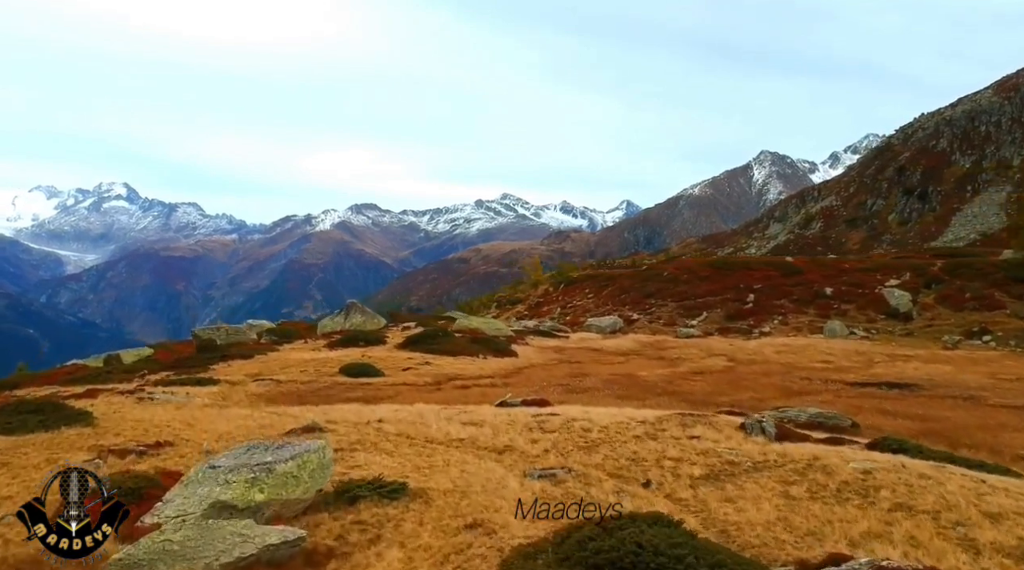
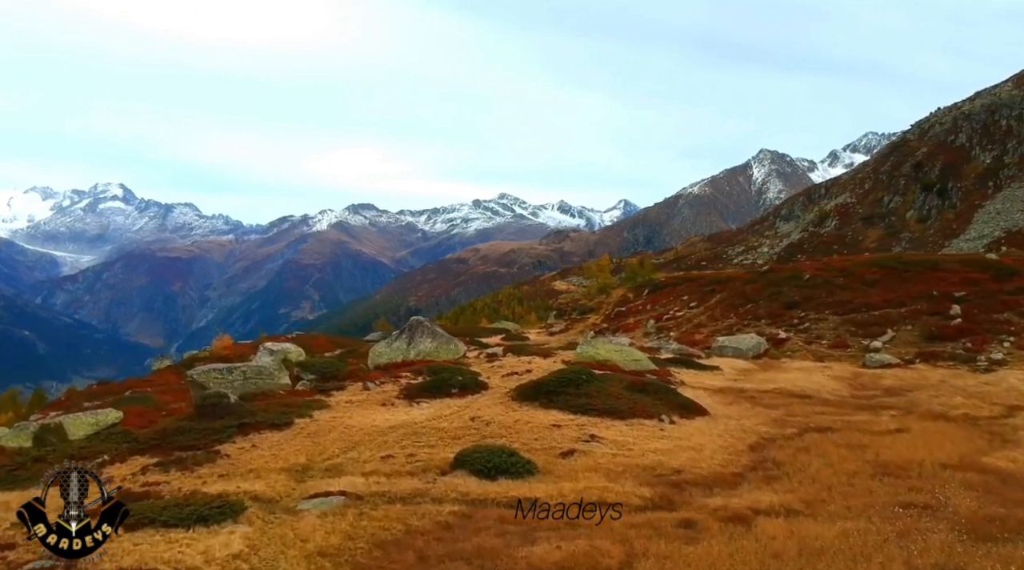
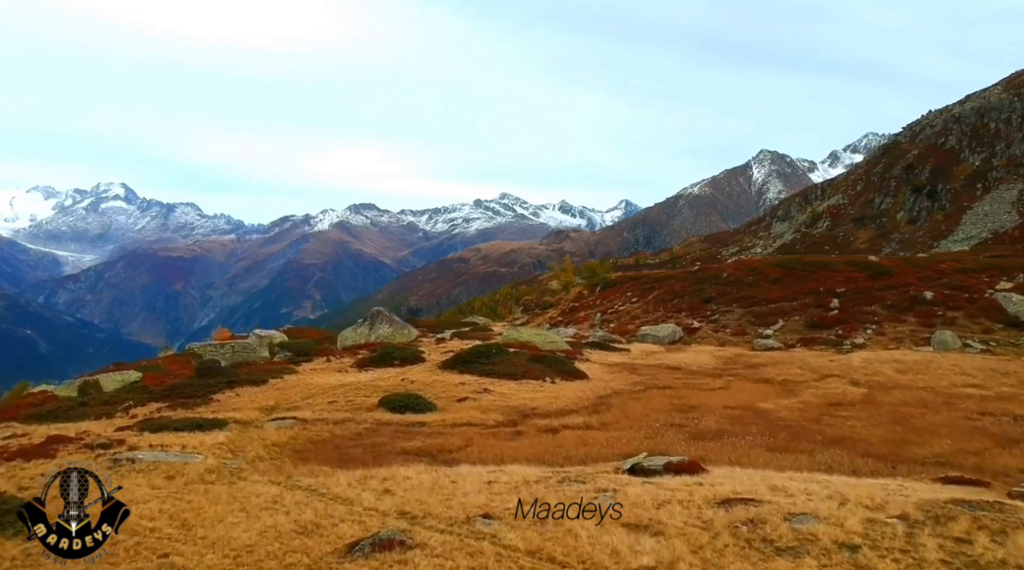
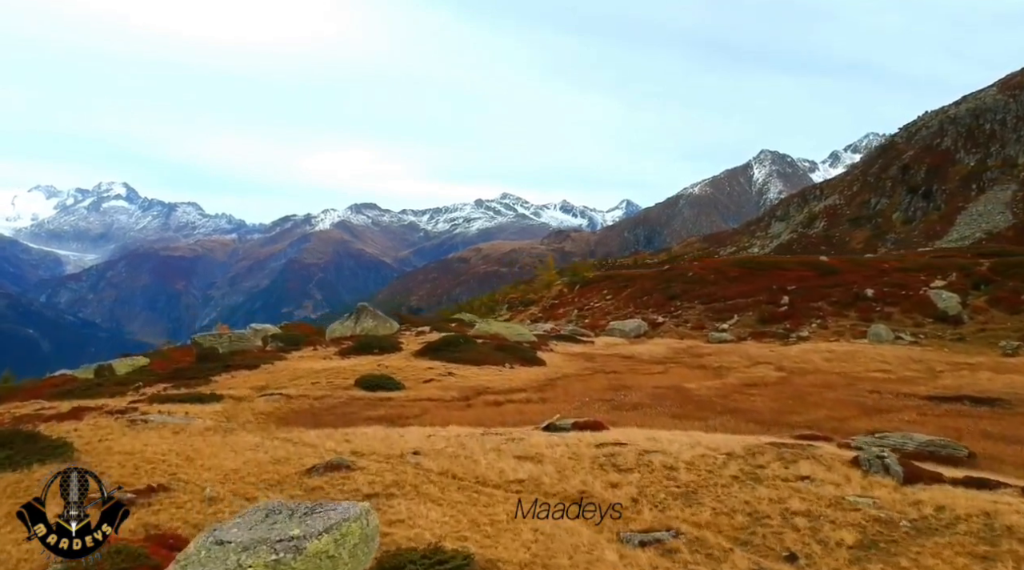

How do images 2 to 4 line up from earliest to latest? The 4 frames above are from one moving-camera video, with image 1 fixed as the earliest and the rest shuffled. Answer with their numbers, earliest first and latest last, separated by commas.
4, 3, 2
